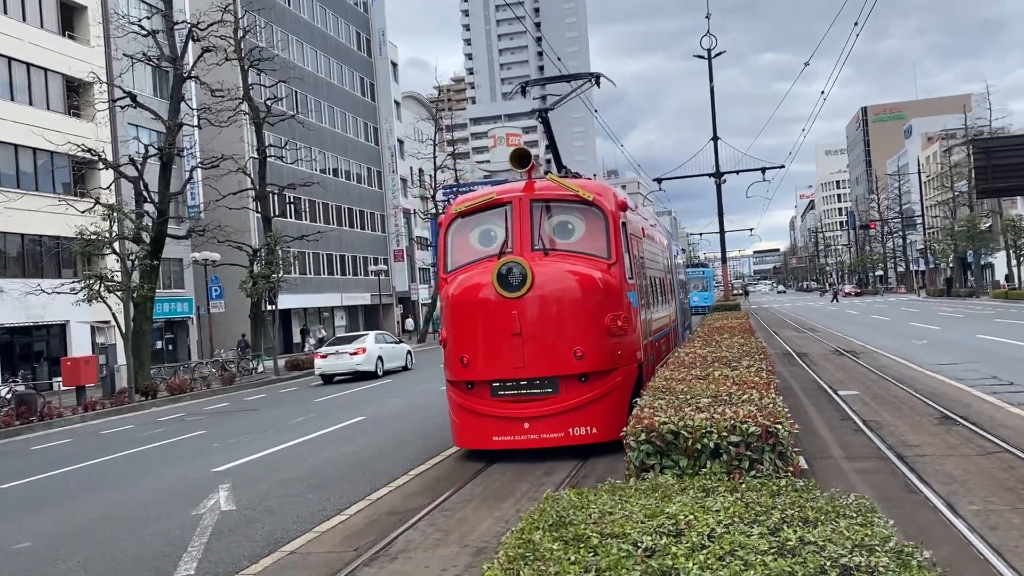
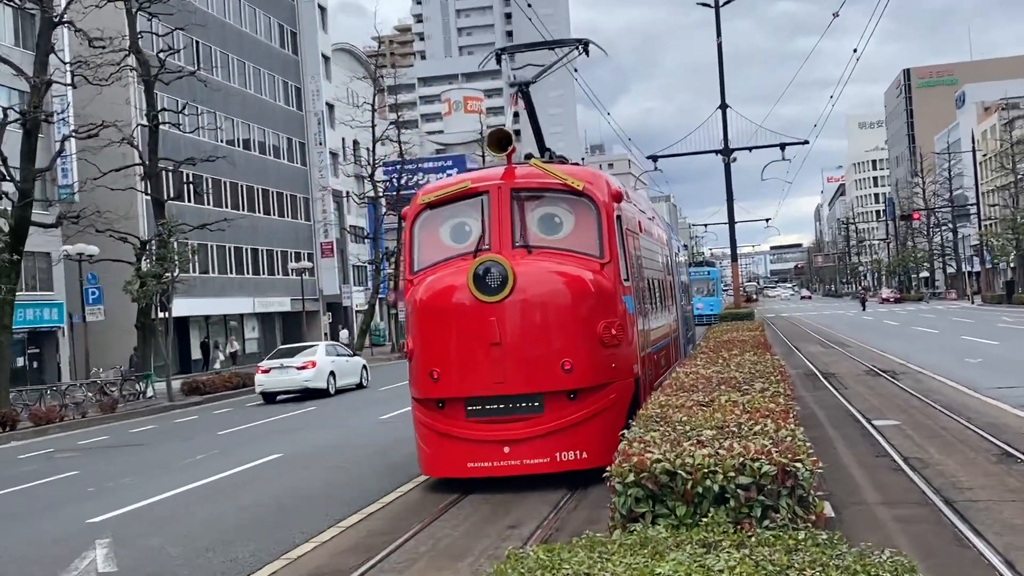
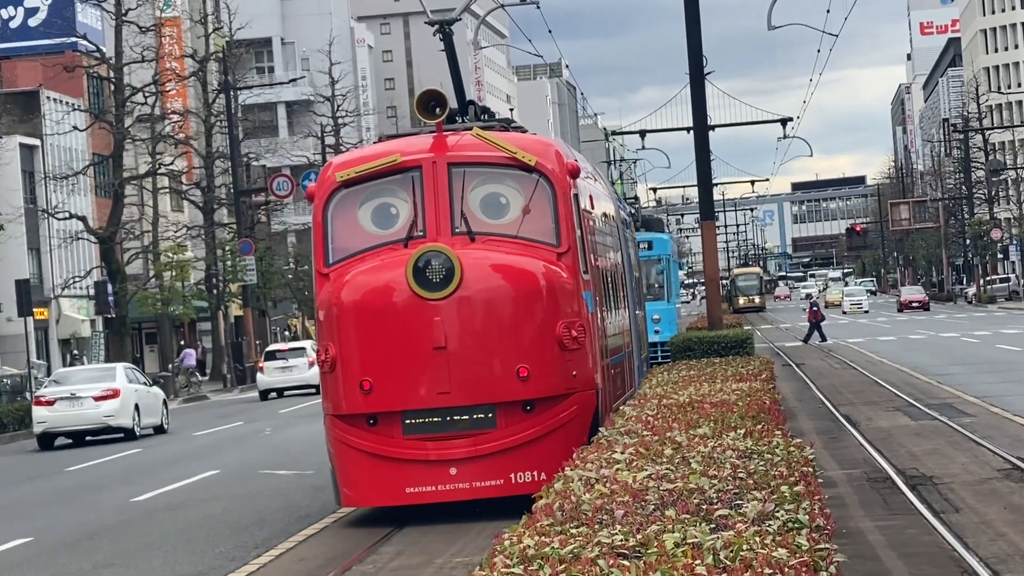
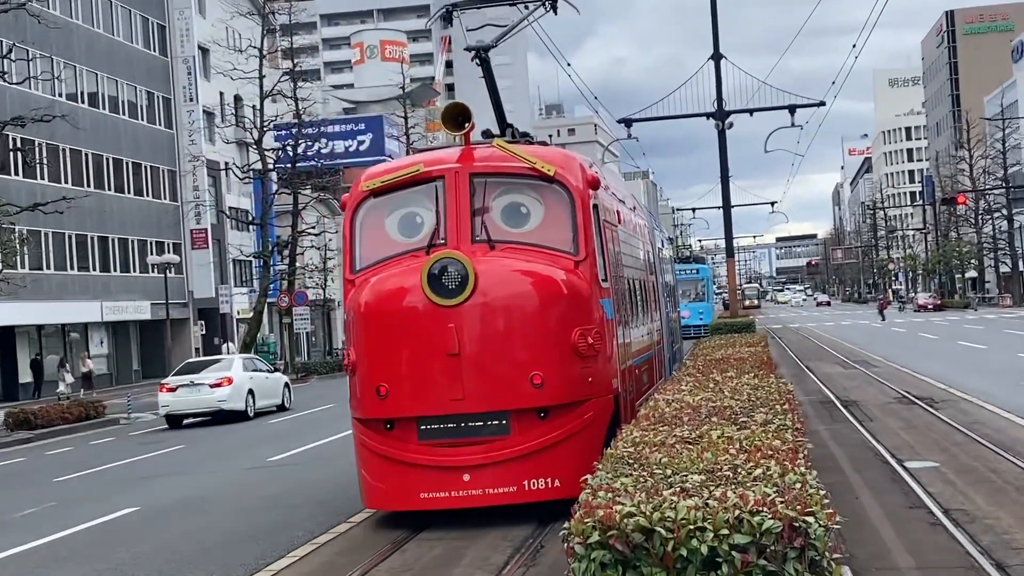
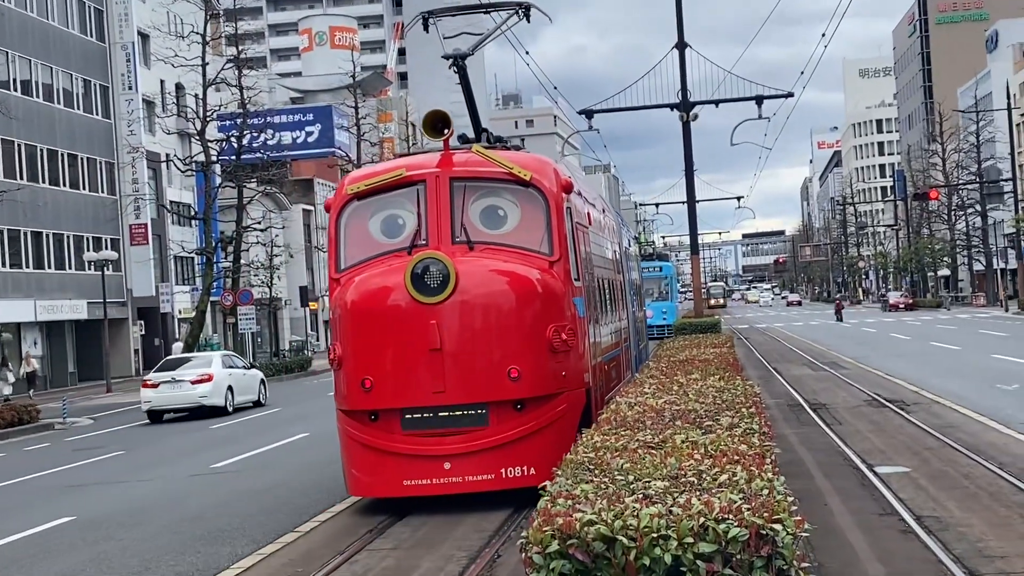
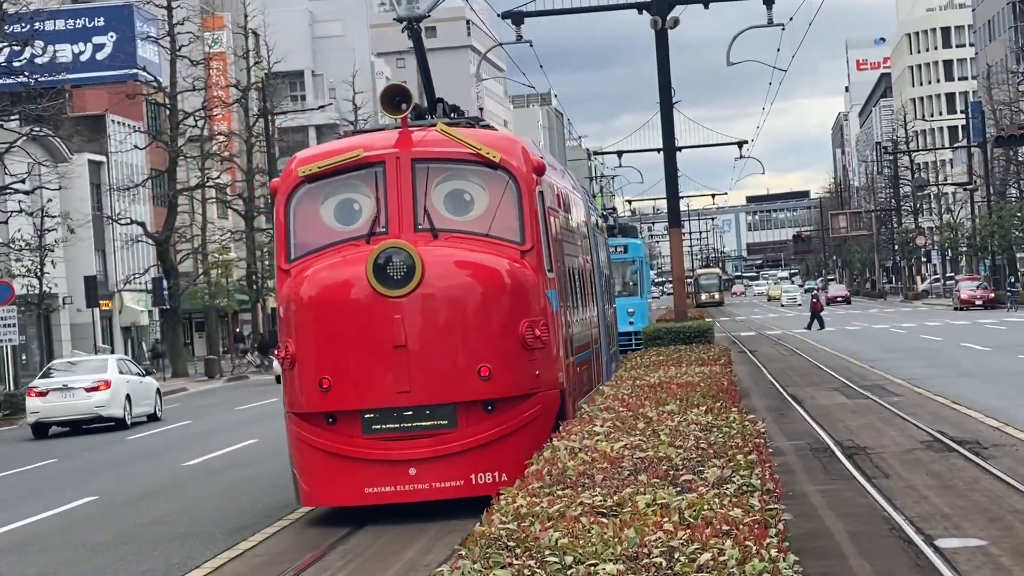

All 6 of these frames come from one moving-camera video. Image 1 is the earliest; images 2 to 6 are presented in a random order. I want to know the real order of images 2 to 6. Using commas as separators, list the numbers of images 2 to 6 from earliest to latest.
2, 4, 5, 6, 3
